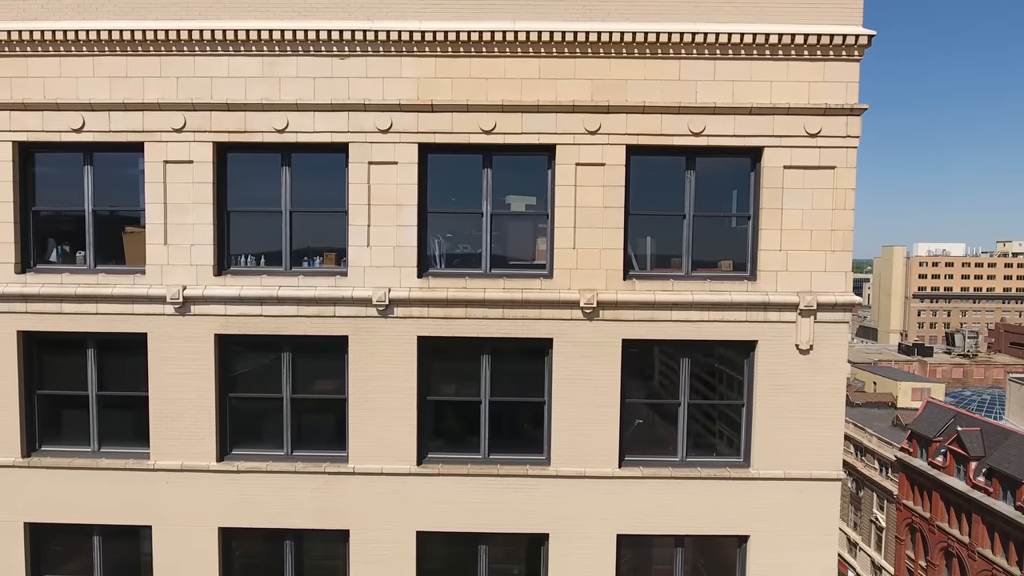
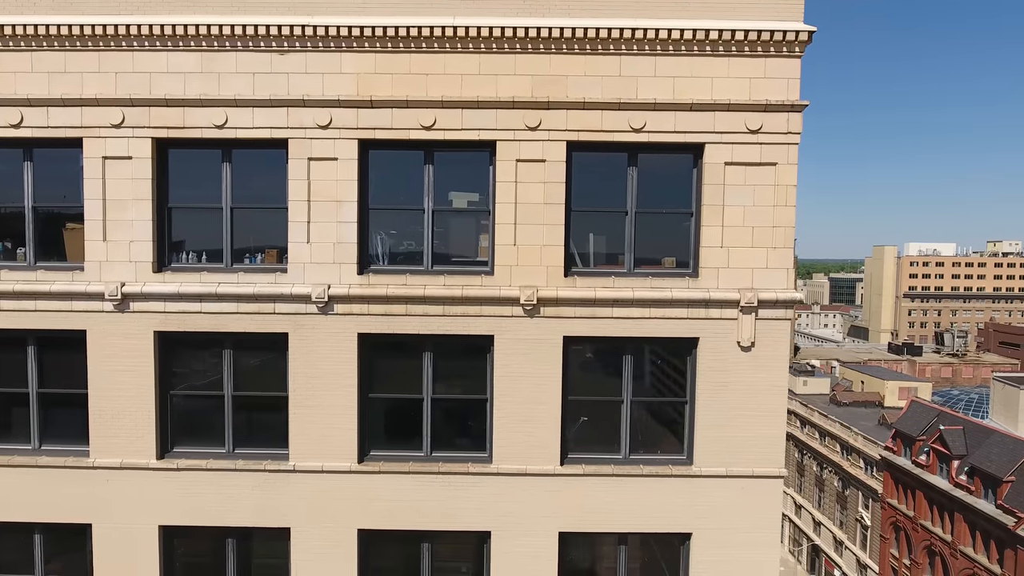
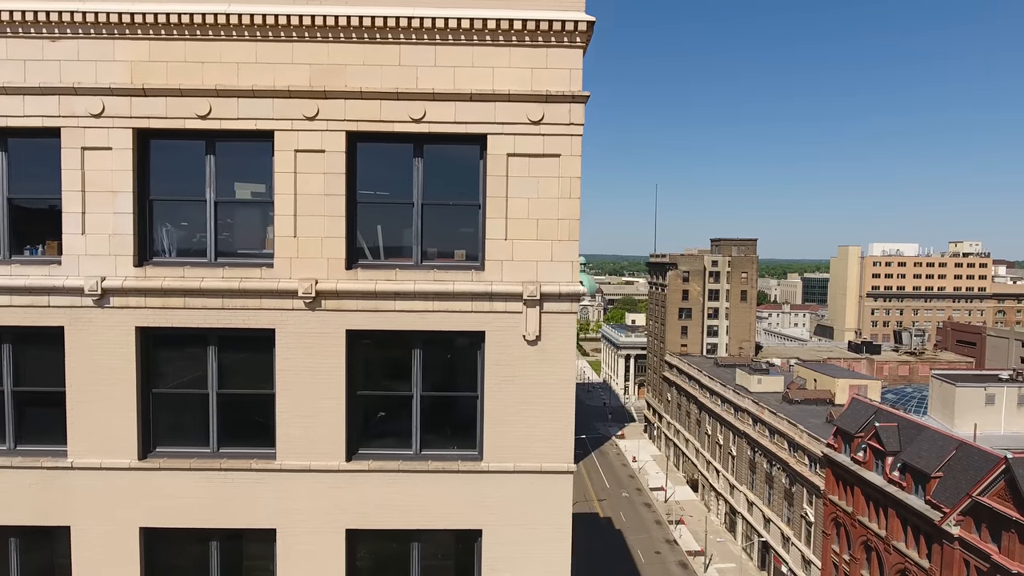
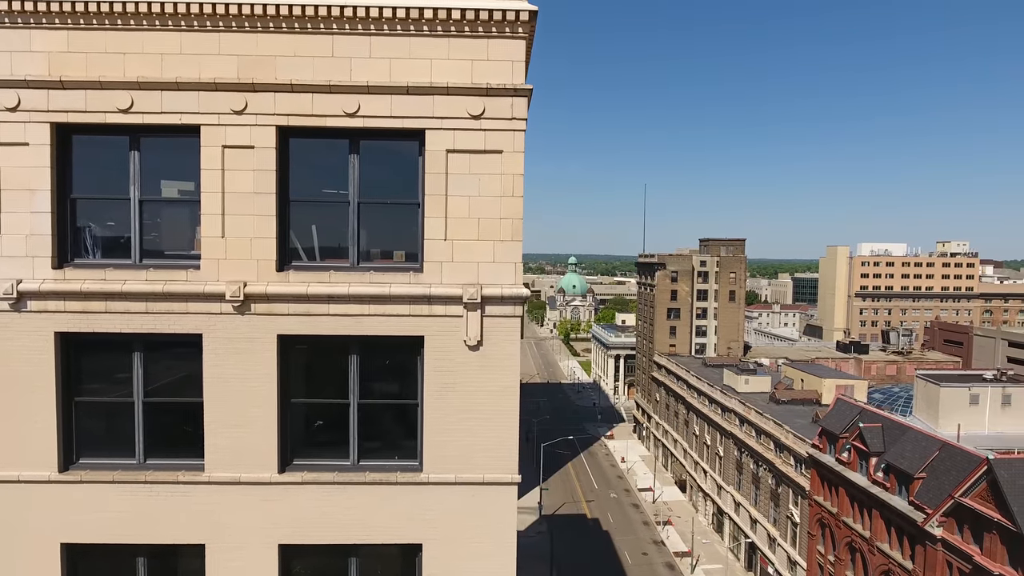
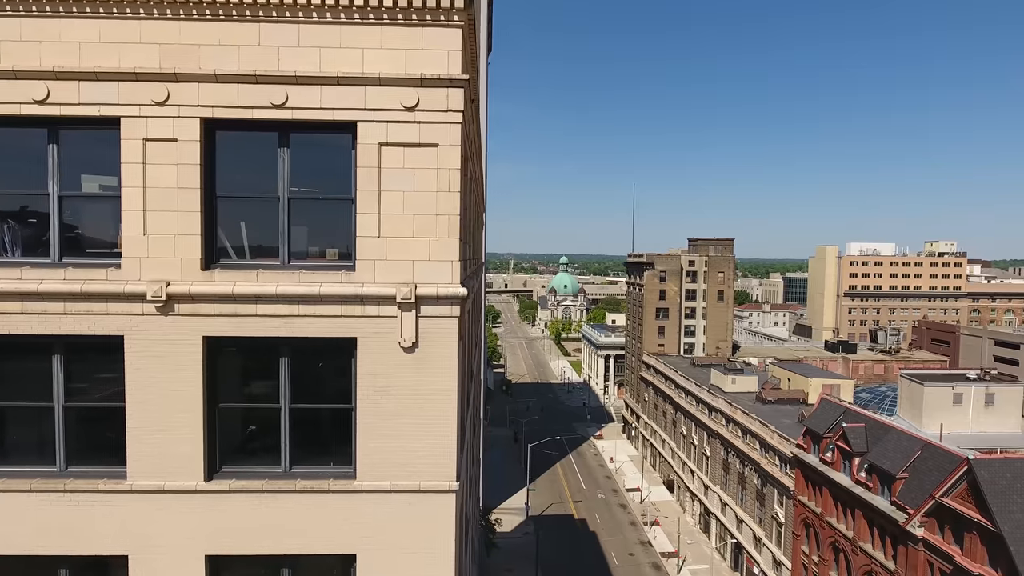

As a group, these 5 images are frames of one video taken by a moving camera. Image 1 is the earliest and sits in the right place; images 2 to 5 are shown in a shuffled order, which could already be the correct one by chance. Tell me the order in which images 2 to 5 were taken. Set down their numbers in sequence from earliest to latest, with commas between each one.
2, 3, 4, 5
